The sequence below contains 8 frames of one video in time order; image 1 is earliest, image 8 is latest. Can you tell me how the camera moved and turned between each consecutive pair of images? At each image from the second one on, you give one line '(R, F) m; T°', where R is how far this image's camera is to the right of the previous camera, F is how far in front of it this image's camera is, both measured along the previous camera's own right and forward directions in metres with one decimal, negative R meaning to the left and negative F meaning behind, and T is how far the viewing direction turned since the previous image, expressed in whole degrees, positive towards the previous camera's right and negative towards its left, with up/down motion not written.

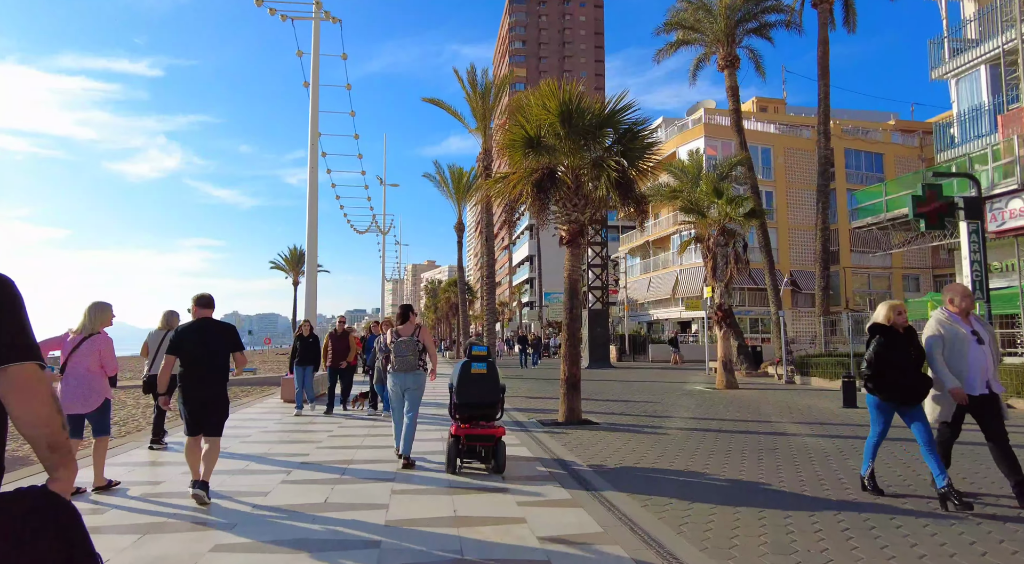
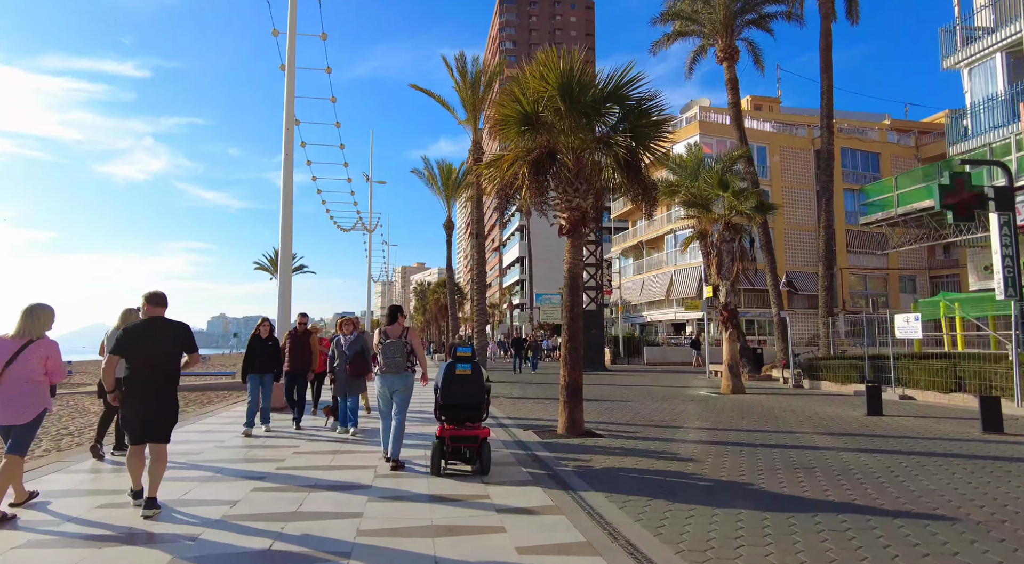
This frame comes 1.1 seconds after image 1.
(-0.1, +1.2) m; +1°
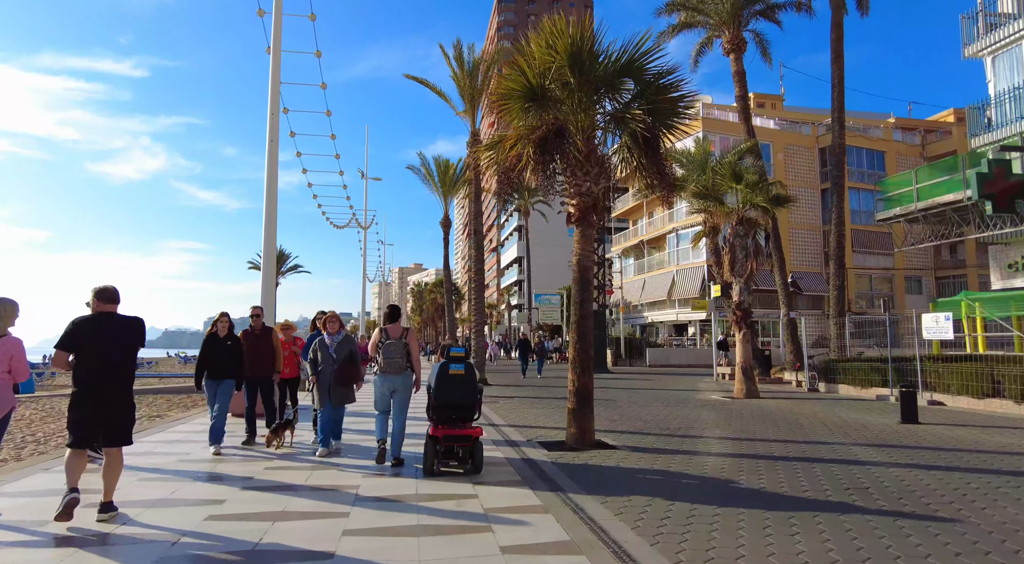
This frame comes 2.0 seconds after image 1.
(-0.1, +1.0) m; 0°
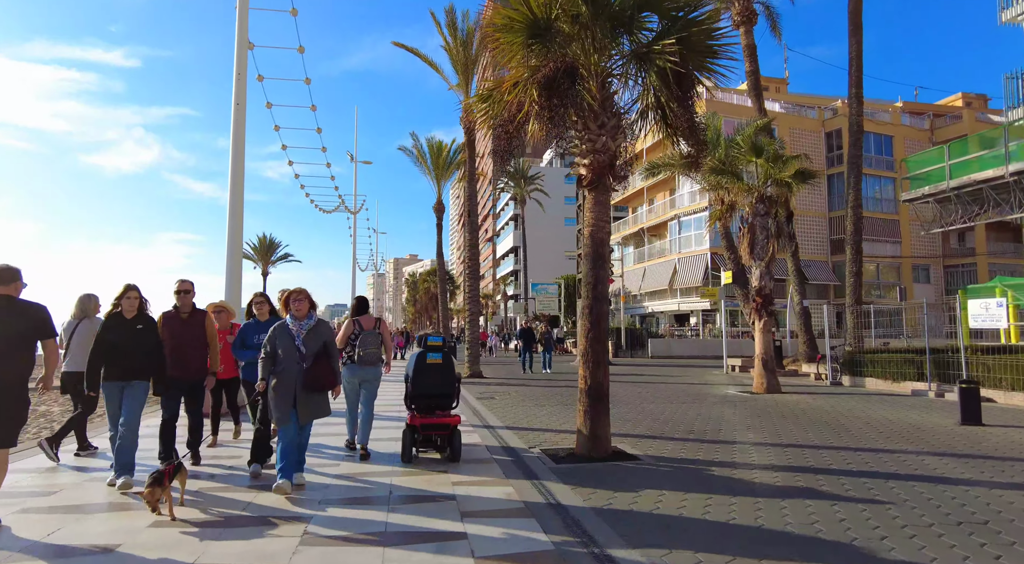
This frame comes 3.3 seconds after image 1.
(0.0, +1.5) m; 0°
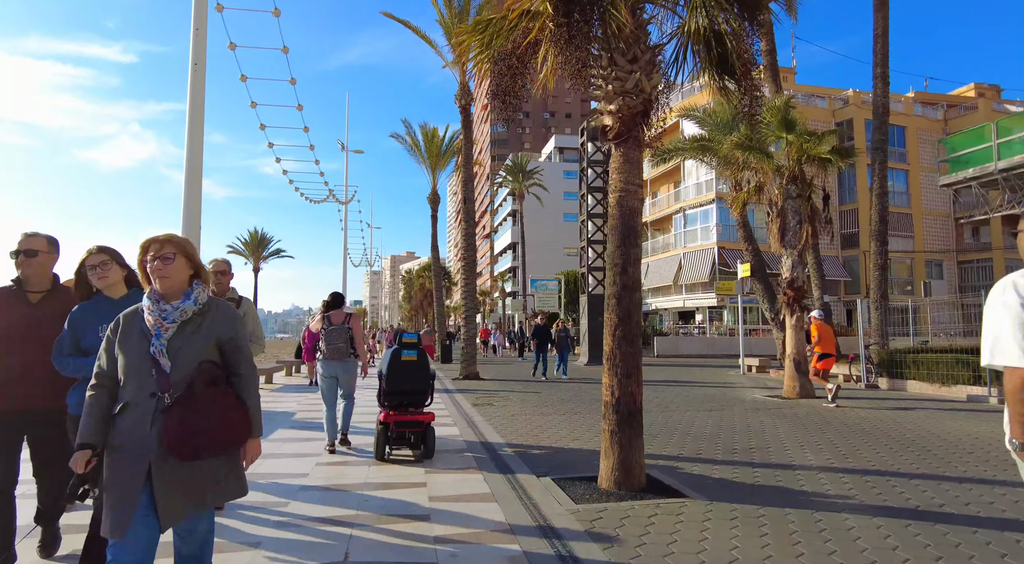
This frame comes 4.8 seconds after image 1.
(-0.1, +1.7) m; 0°
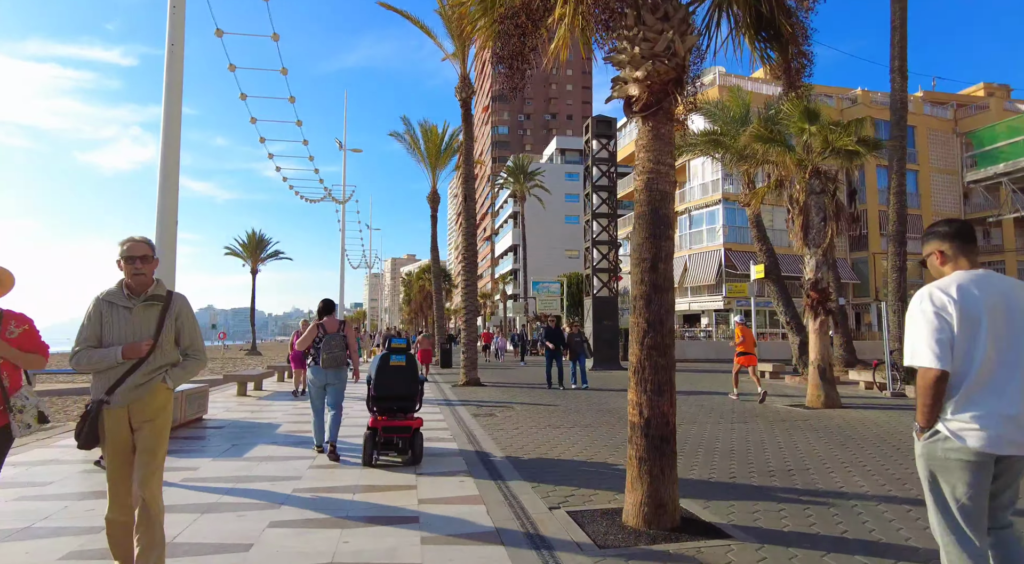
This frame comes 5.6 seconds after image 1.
(-0.1, +0.9) m; 0°
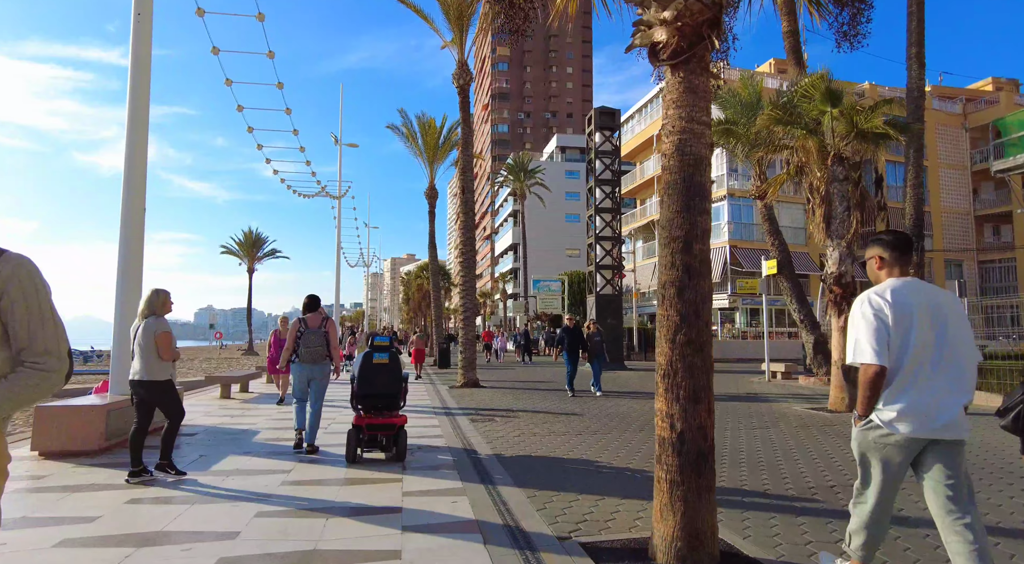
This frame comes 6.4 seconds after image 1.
(0.0, +0.9) m; 0°
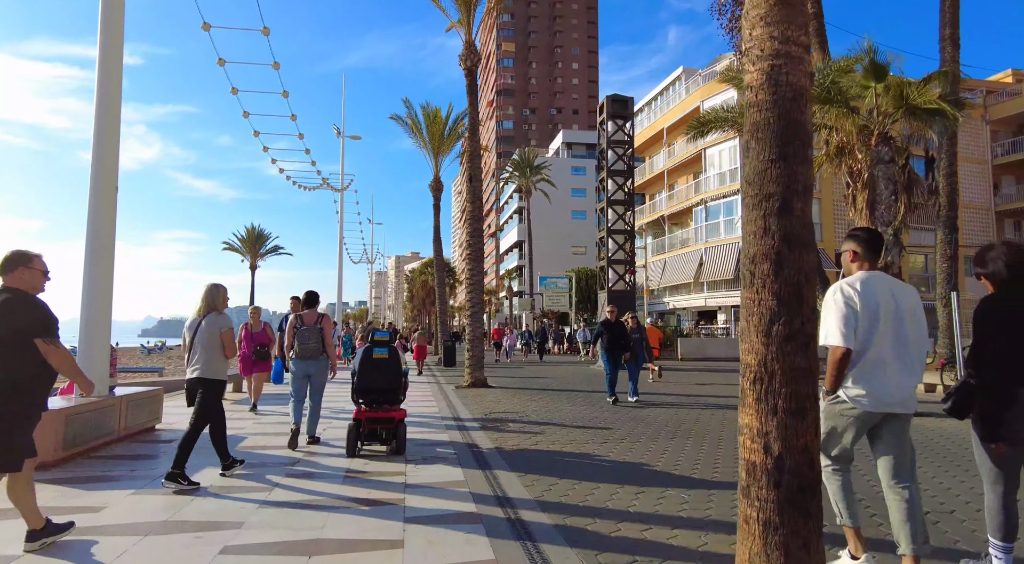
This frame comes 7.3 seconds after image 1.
(-0.2, +1.0) m; 0°
